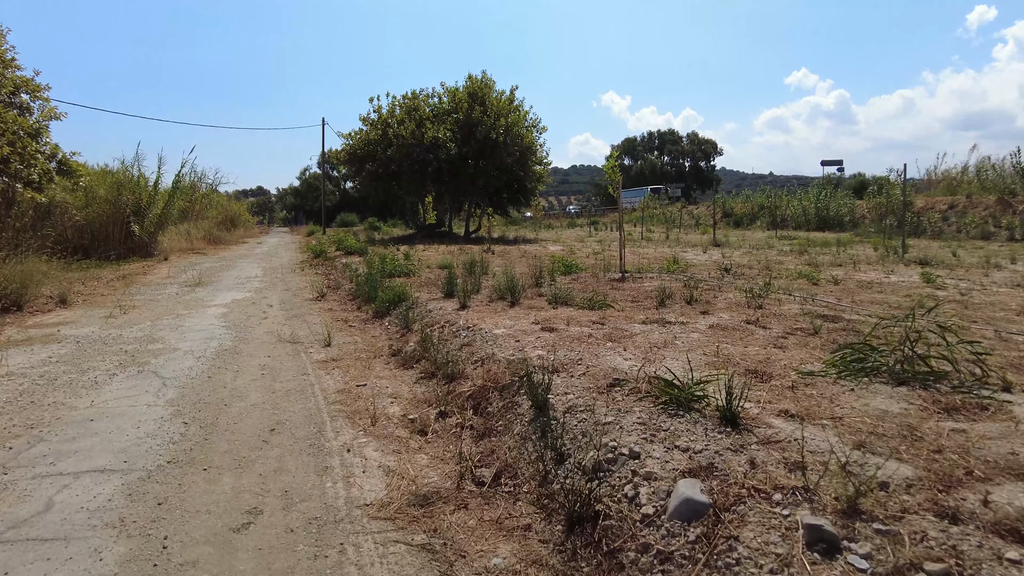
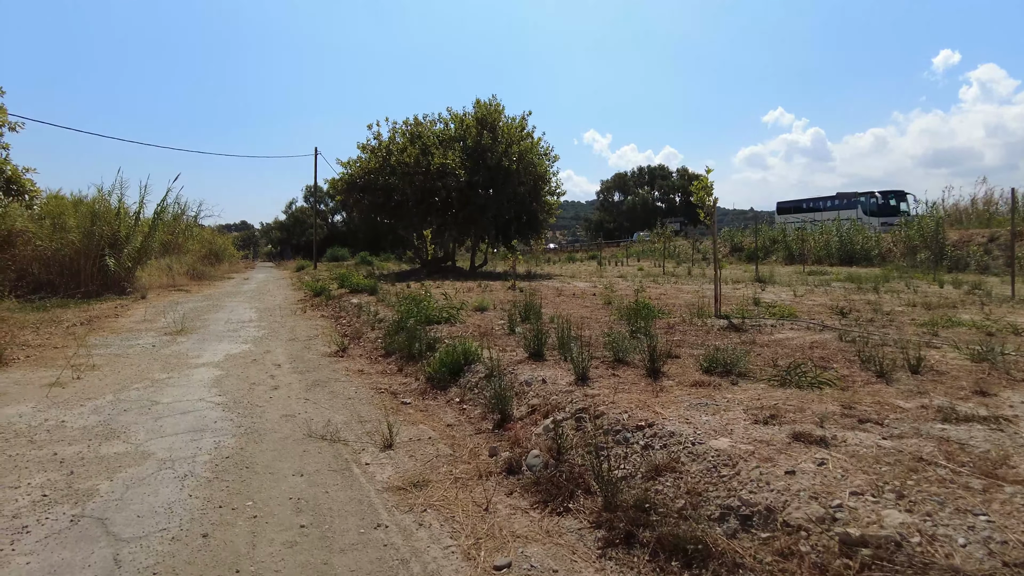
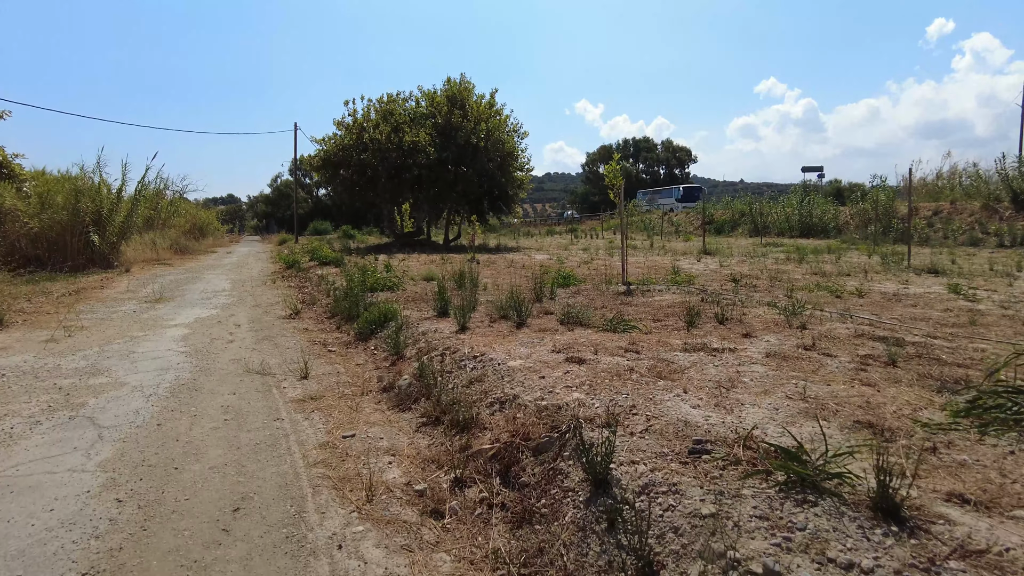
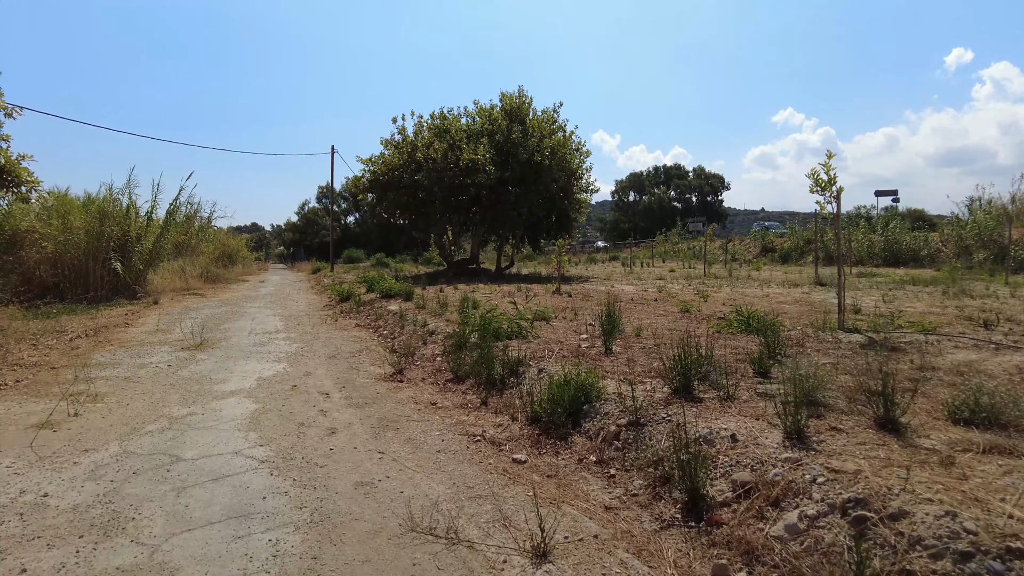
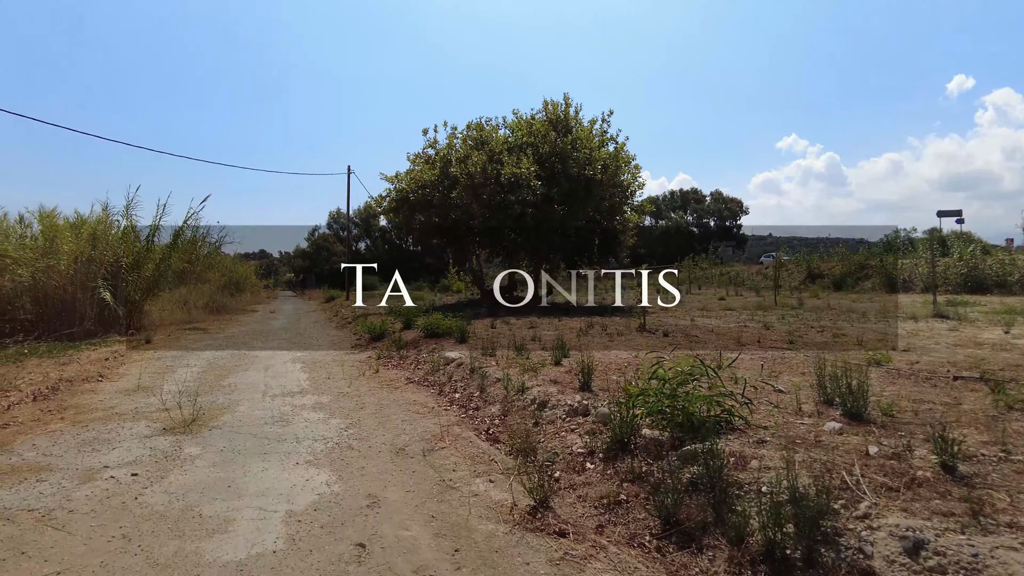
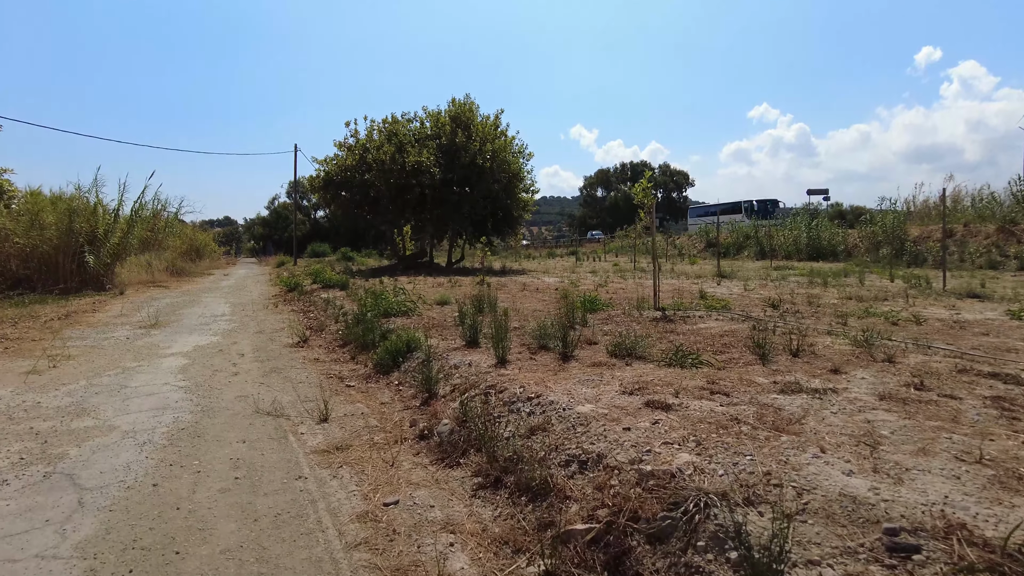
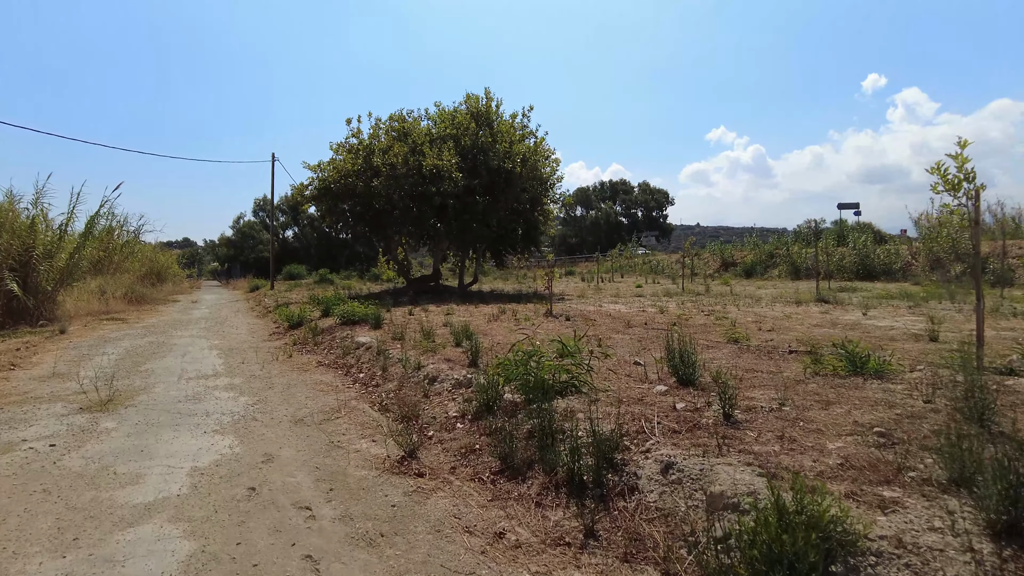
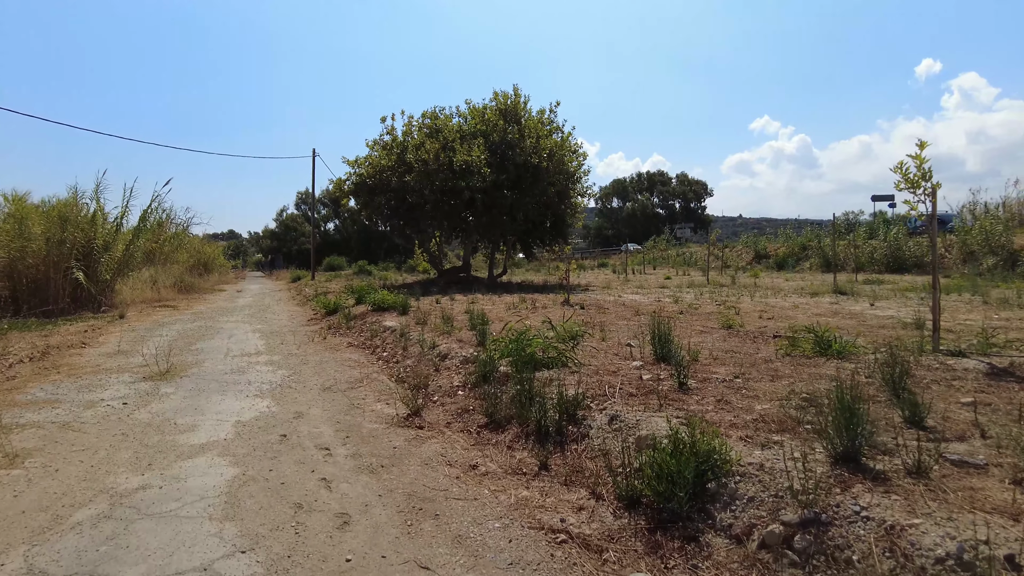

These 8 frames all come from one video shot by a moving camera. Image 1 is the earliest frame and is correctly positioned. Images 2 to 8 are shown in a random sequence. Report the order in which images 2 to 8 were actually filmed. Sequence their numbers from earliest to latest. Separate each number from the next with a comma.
3, 6, 2, 4, 8, 7, 5
